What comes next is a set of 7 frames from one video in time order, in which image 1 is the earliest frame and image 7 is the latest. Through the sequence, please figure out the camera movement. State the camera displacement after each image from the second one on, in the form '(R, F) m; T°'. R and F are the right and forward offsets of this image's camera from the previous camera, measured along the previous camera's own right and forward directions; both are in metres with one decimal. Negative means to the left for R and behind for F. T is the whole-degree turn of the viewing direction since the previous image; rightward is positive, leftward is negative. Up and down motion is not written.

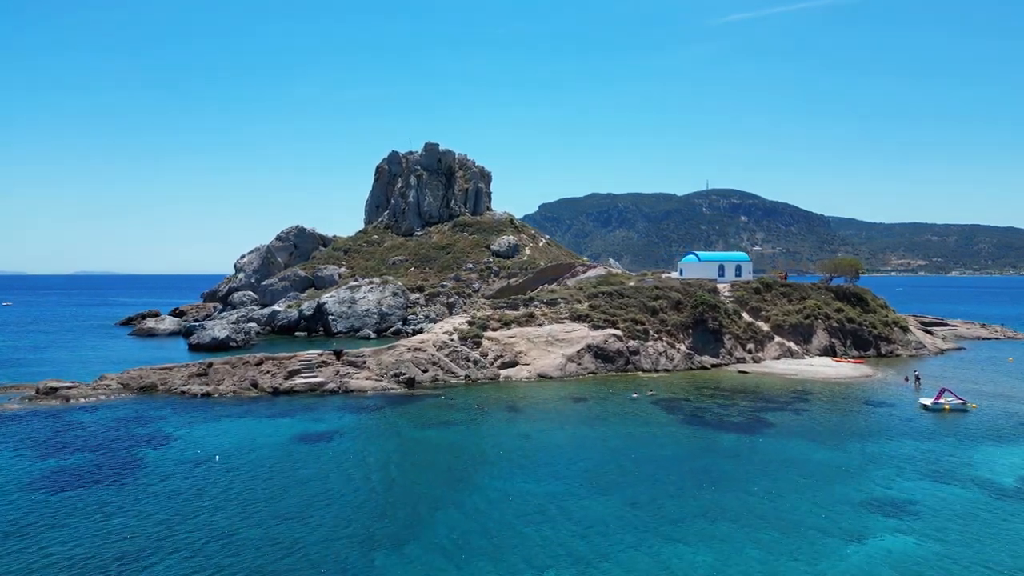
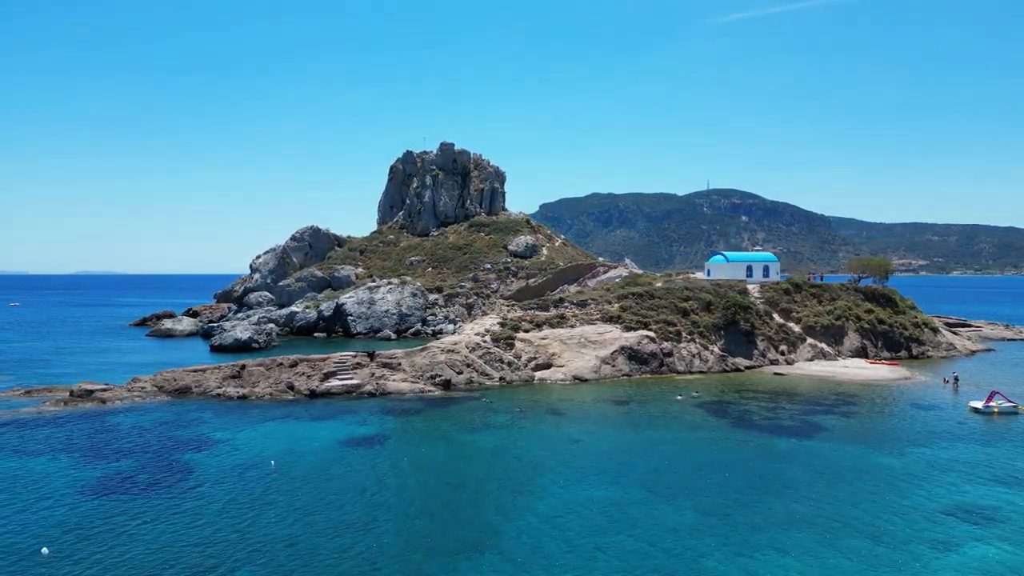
(-2.1, +0.6) m; -1°
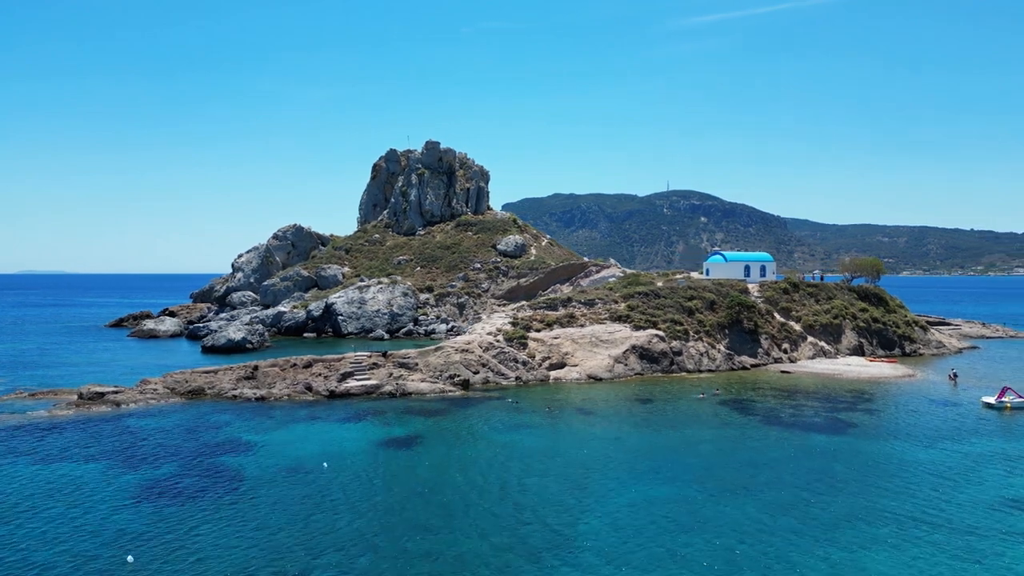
(-3.1, +0.2) m; +2°
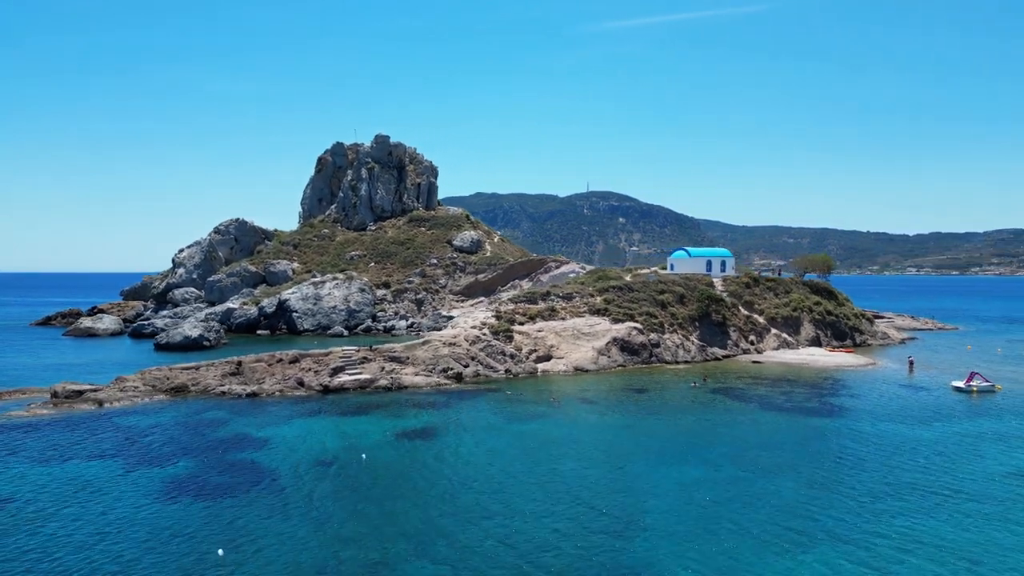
(-3.9, +0.1) m; +6°
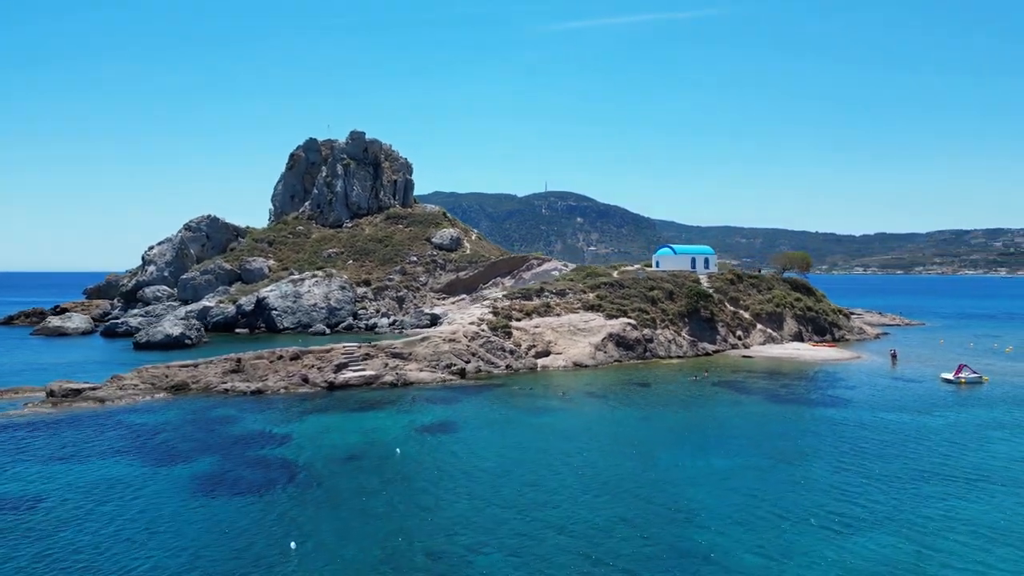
(-2.5, -0.1) m; +3°
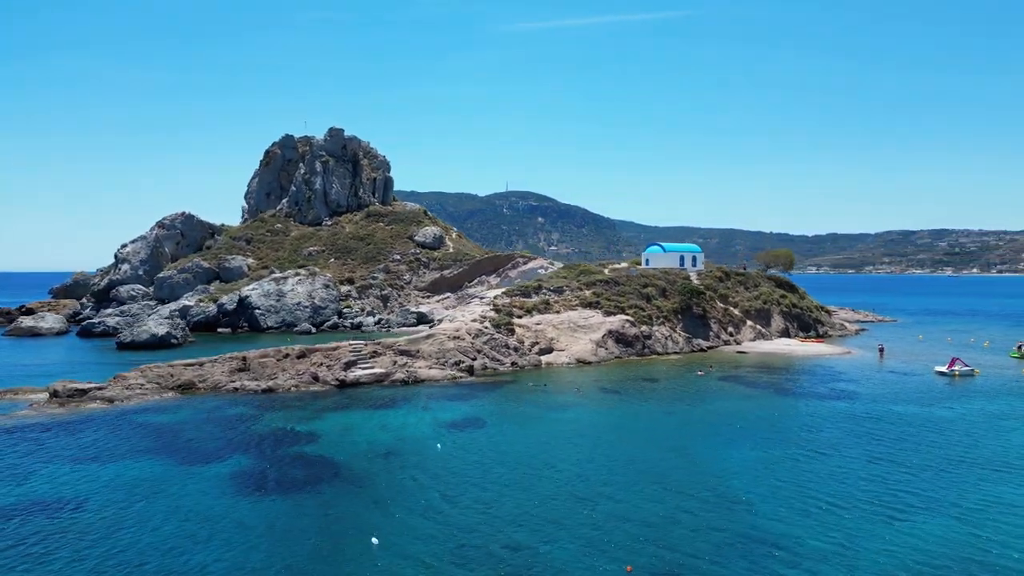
(-2.6, -0.1) m; +3°
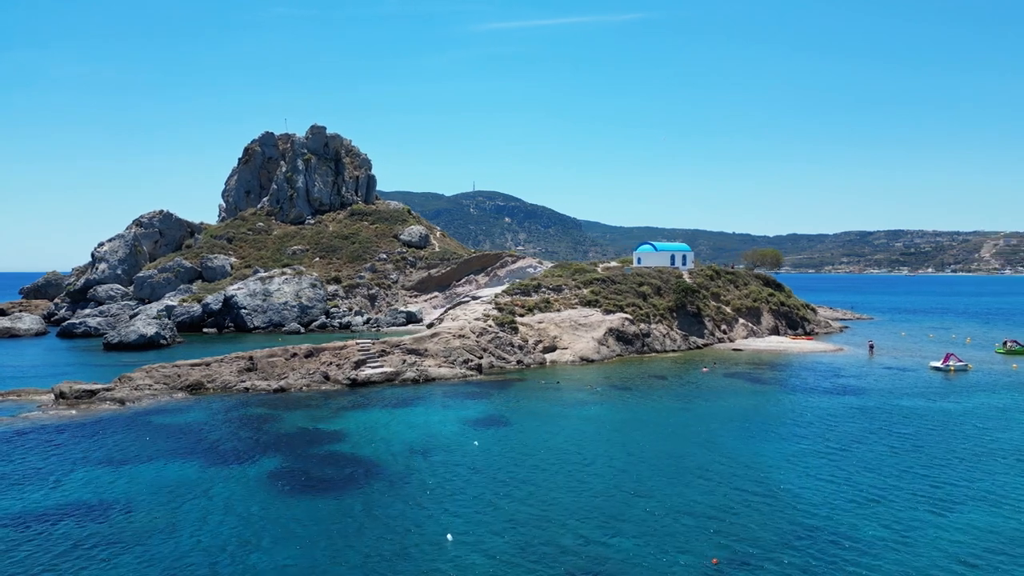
(-2.3, -0.2) m; +2°
